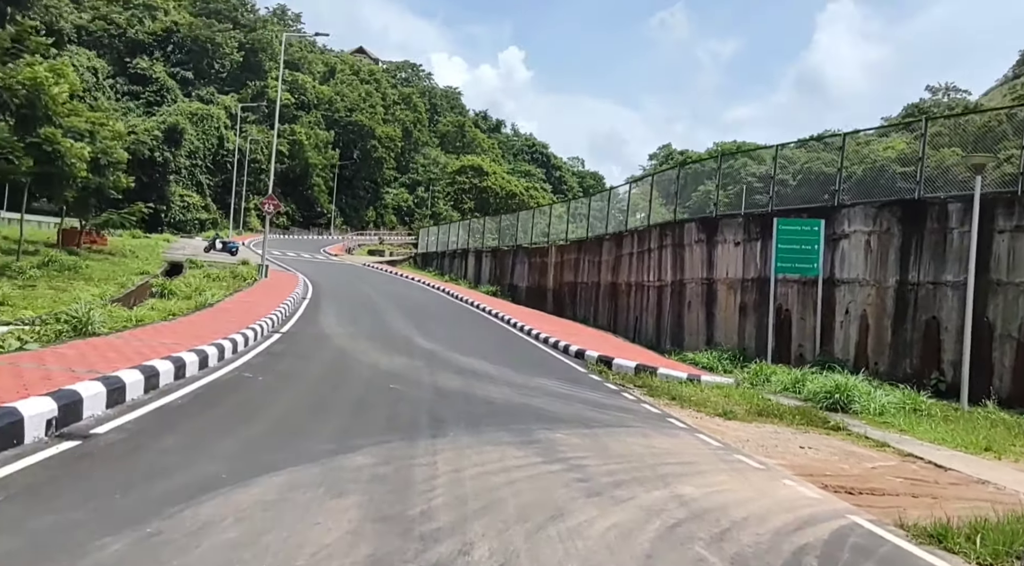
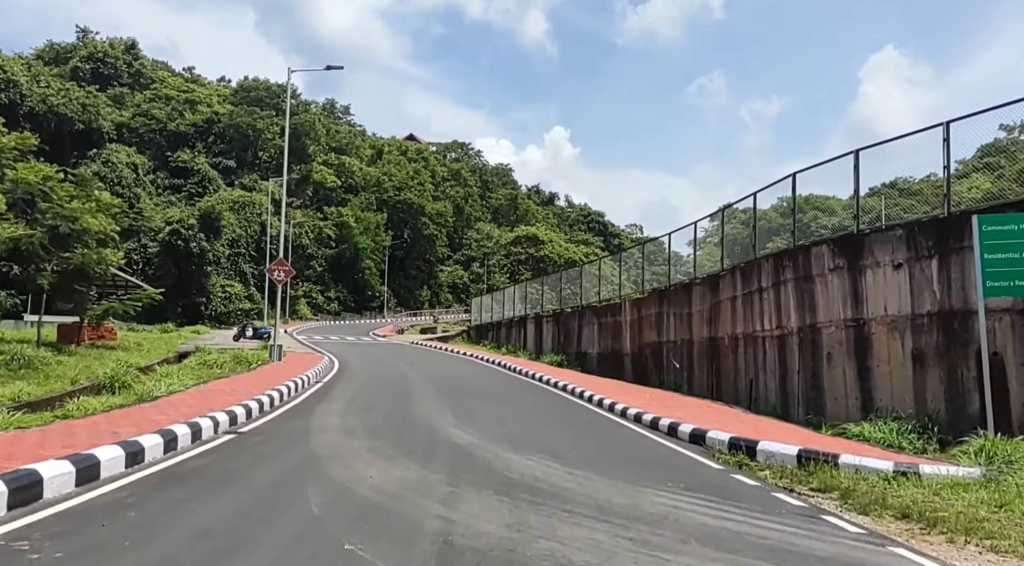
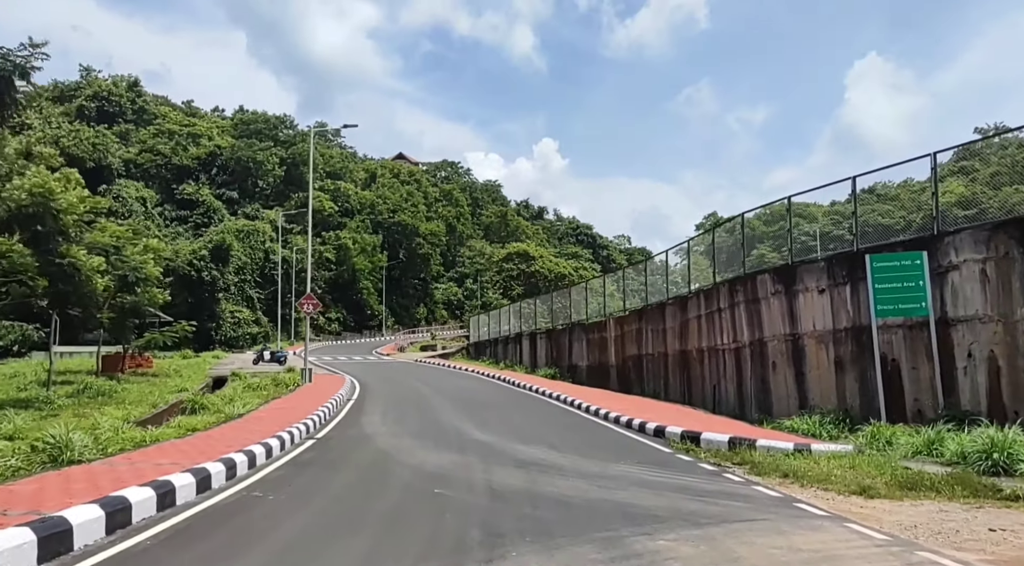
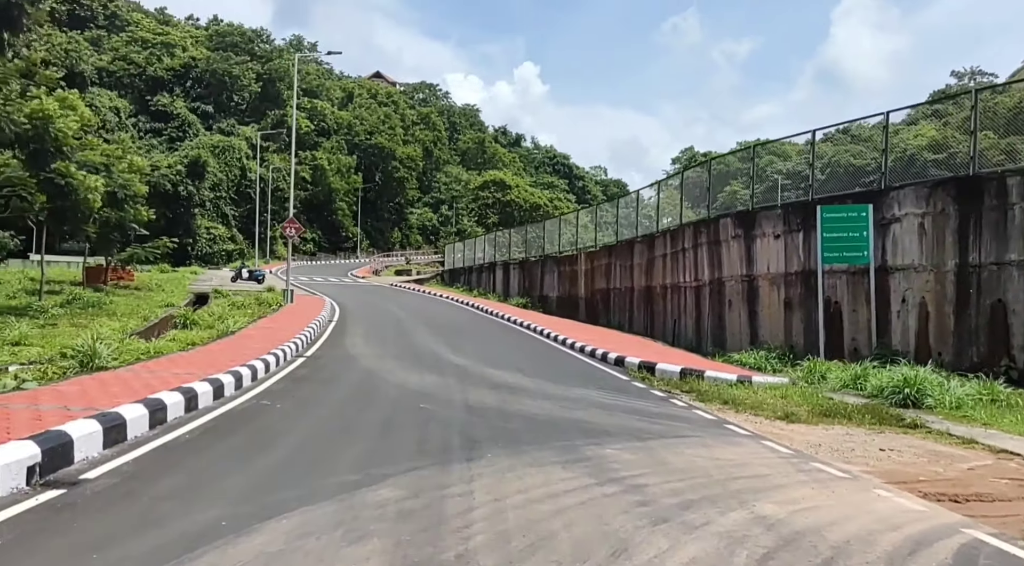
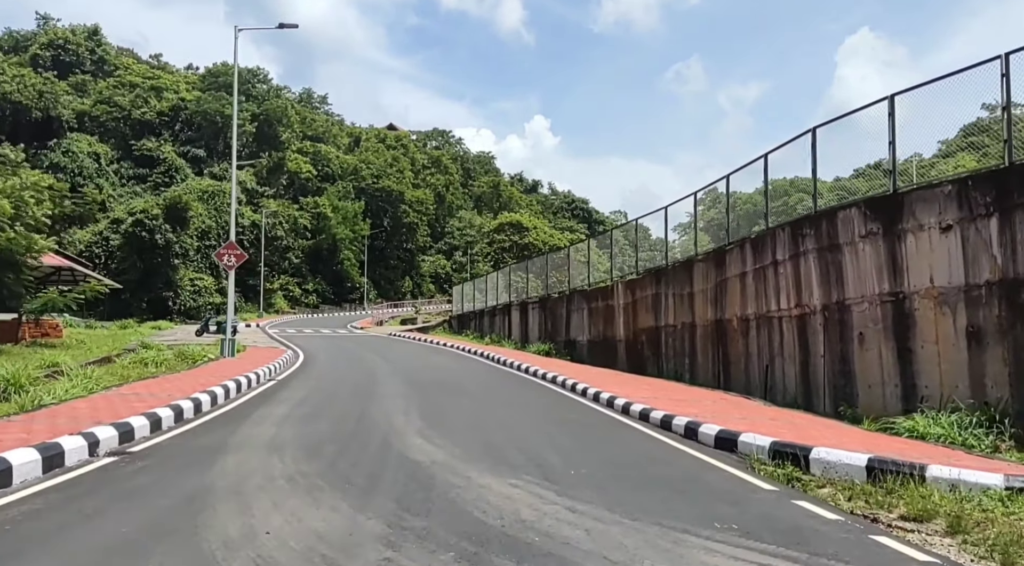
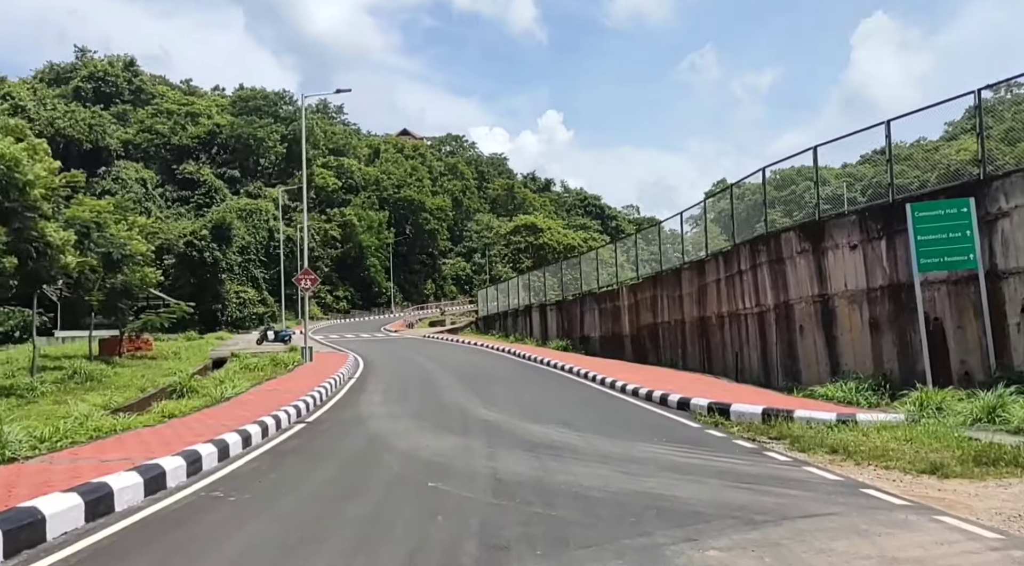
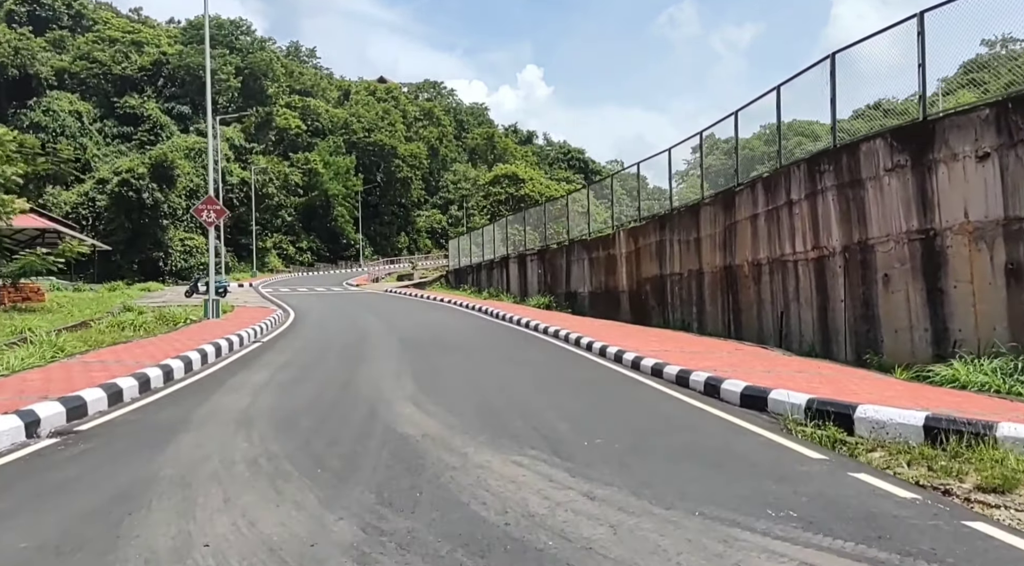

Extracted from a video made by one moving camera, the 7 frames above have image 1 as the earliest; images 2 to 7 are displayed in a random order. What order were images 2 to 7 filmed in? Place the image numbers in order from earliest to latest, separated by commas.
4, 3, 6, 2, 5, 7
